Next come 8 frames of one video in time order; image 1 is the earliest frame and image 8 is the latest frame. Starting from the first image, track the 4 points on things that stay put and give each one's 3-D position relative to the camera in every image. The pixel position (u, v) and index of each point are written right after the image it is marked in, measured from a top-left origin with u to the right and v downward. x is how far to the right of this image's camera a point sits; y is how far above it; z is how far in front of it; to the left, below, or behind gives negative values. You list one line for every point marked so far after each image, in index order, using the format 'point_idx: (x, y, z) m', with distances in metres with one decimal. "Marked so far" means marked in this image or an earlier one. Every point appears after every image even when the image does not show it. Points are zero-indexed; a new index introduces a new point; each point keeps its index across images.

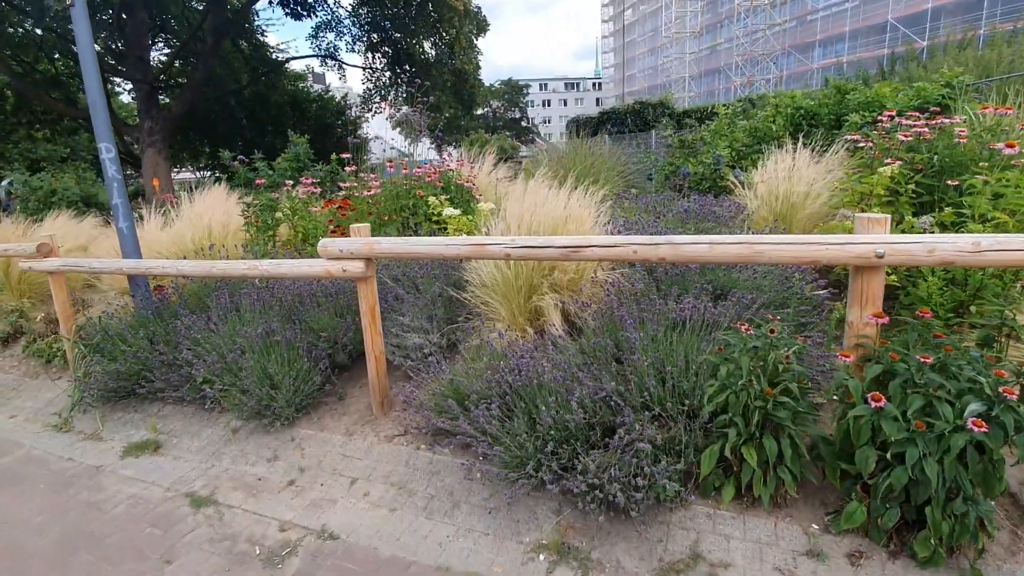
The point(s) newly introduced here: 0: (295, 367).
0: (-1.4, -0.5, +3.3) m
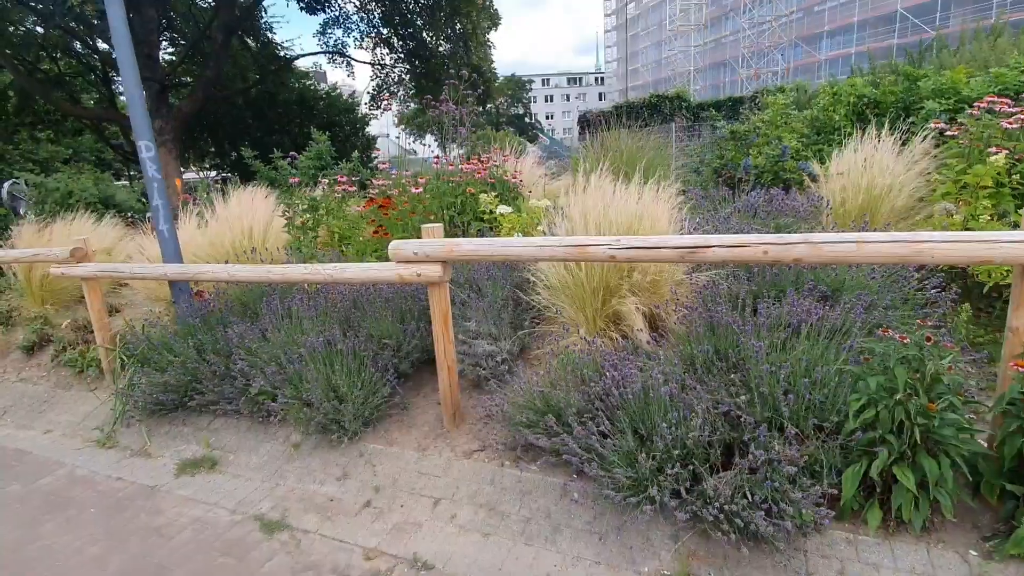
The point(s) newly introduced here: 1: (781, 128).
0: (-0.9, -0.6, +3.1) m
1: (+2.8, +1.6, +5.1) m
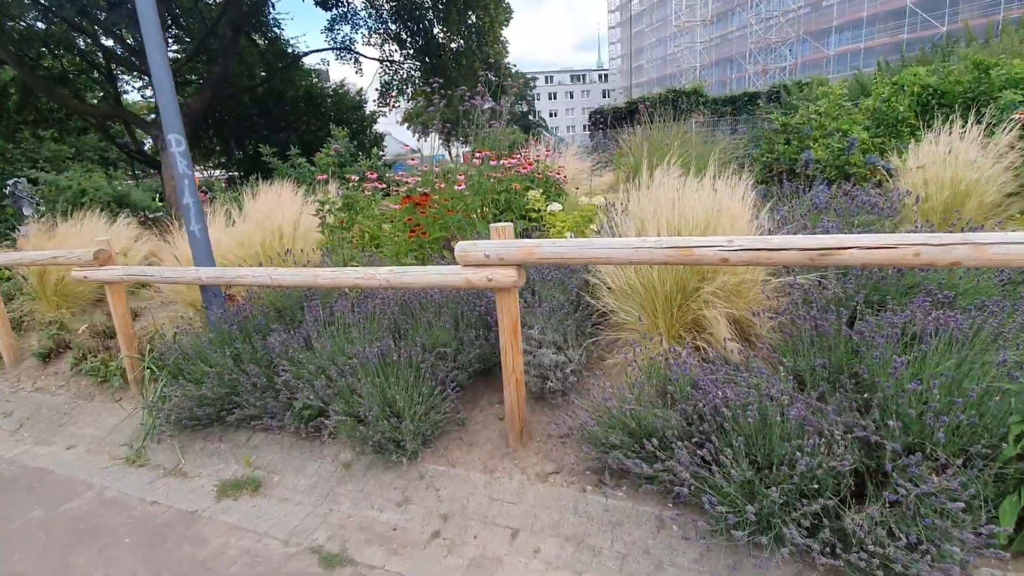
0: (-0.5, -0.6, +2.8) m
1: (+3.2, +1.6, +4.8) m
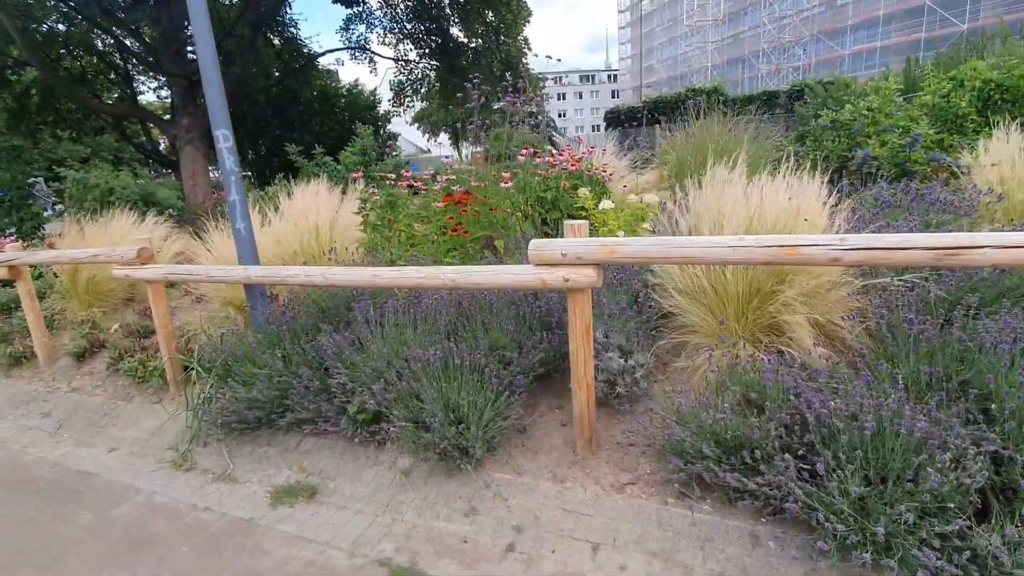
0: (-0.2, -0.6, +2.7) m
1: (+3.6, +1.6, +4.6) m
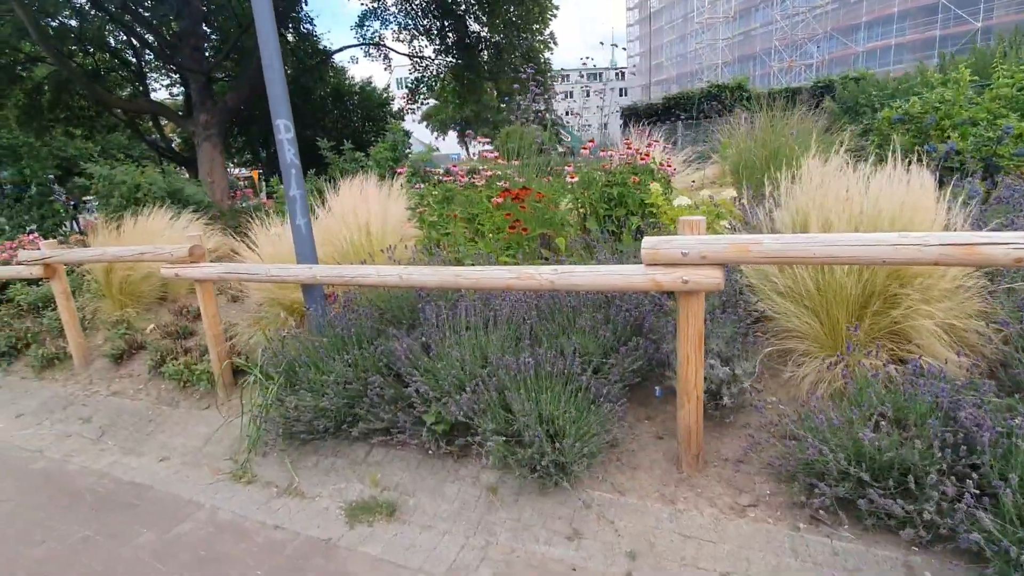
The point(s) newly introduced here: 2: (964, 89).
0: (+0.3, -0.6, +2.5) m
1: (+4.1, +1.6, +4.4) m
2: (+4.4, +1.9, +4.8) m
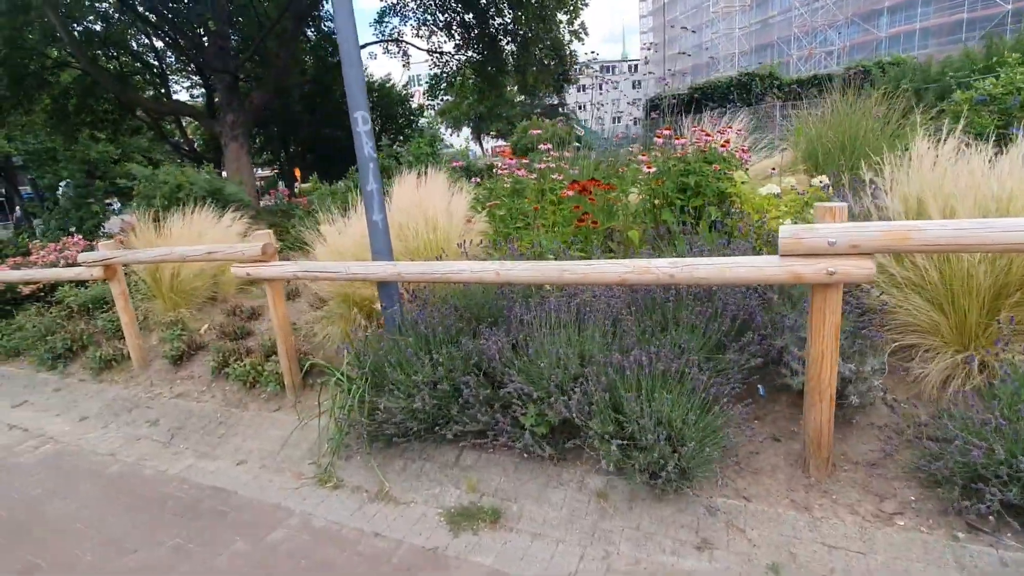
0: (+0.9, -0.6, +2.3) m
1: (+4.6, +1.7, +4.1) m
2: (+4.9, +2.1, +4.6) m
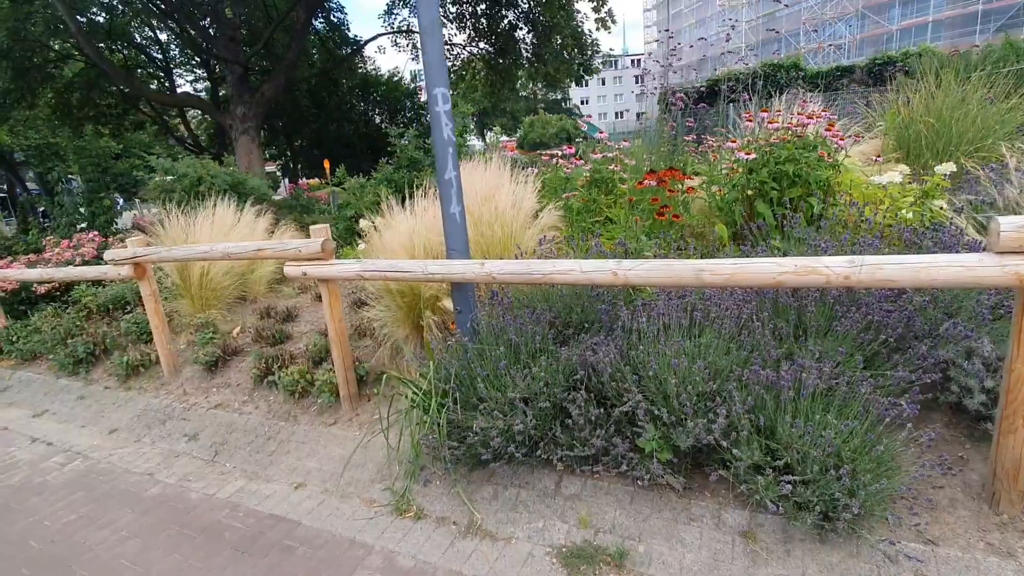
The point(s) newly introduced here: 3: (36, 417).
0: (+1.4, -0.6, +2.0) m
1: (+5.2, +1.7, +3.7) m
2: (+5.5, +2.1, +4.2) m
3: (-4.1, -1.1, +4.3) m
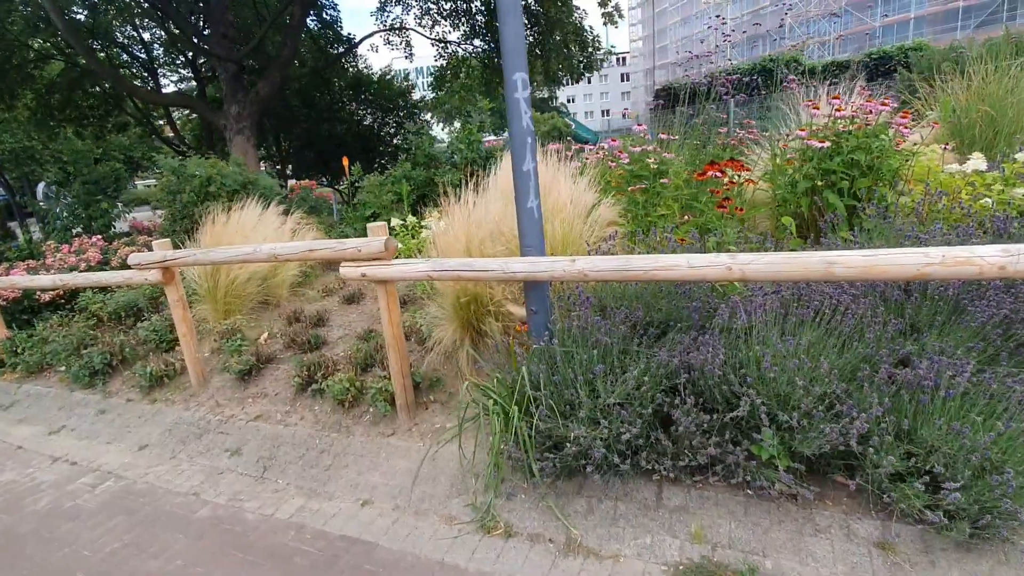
0: (+1.9, -0.6, +1.8) m
1: (+5.5, +1.8, +3.7) m
2: (+5.8, +2.2, +4.2) m
3: (-3.7, -1.2, +4.0) m
